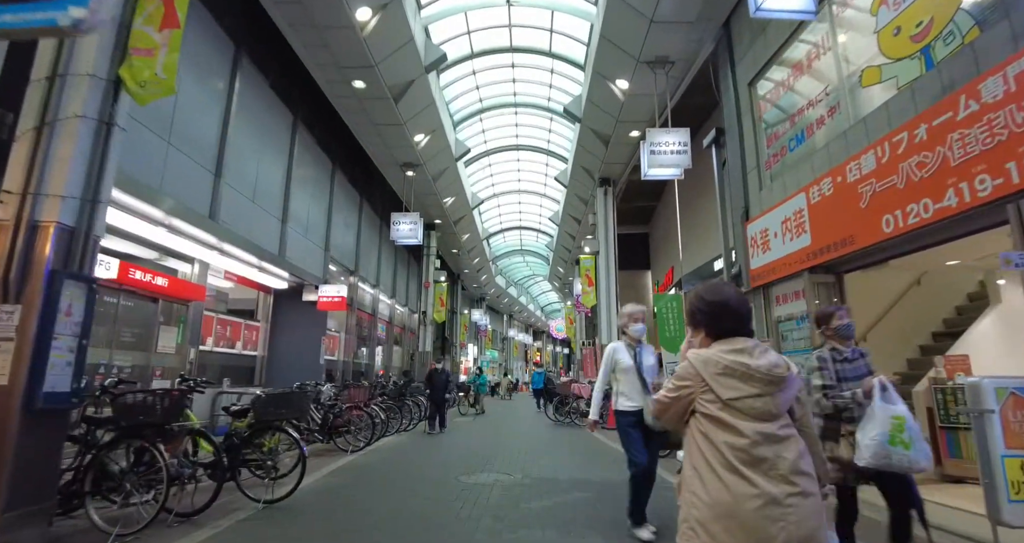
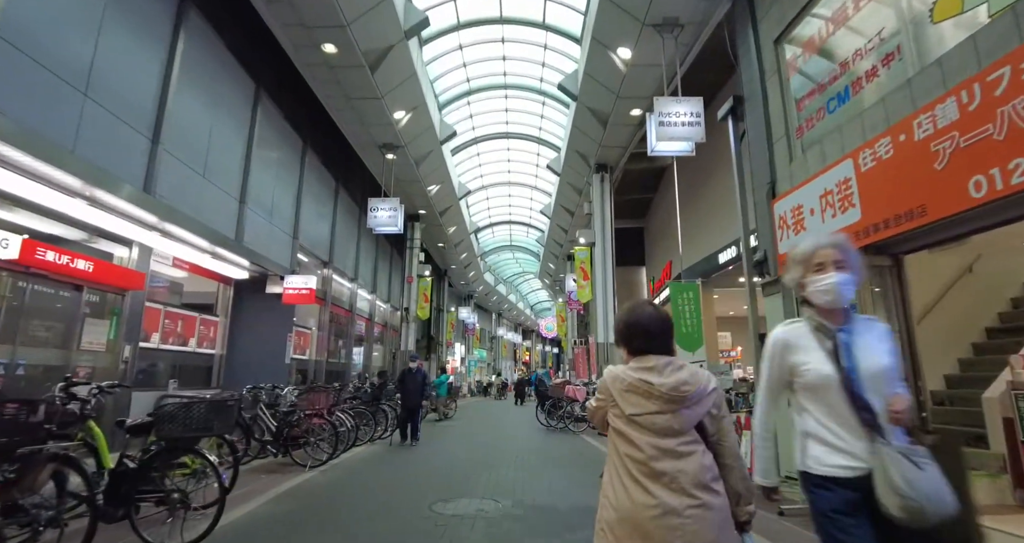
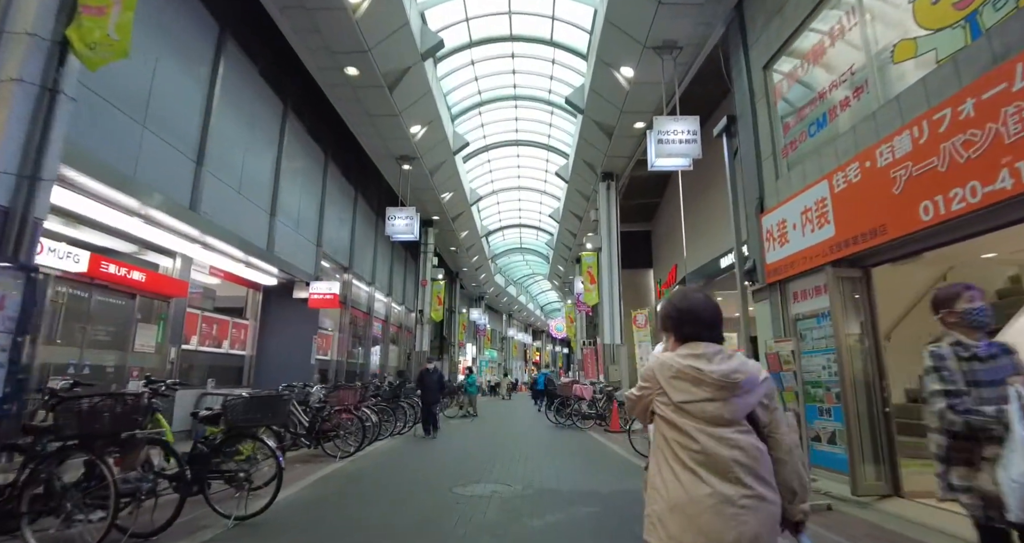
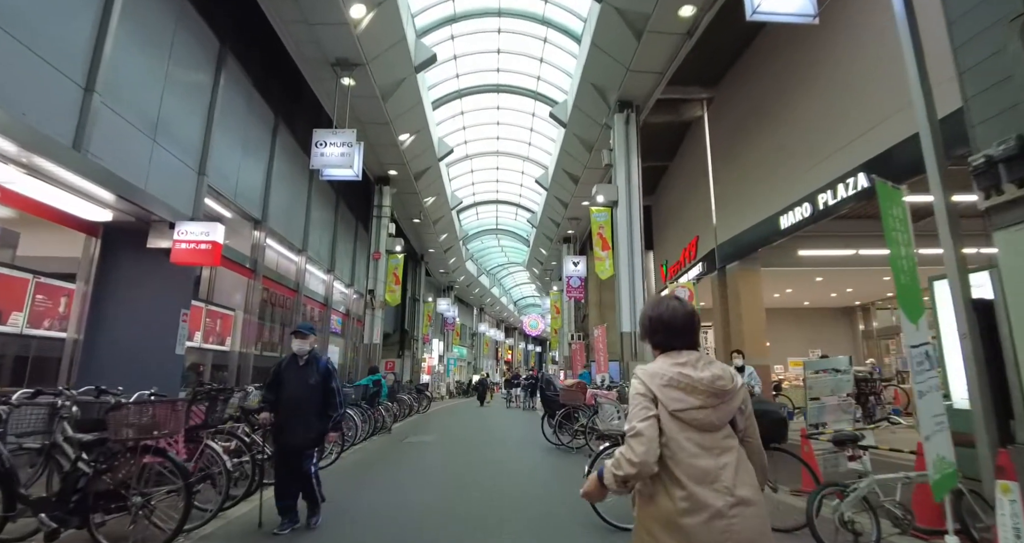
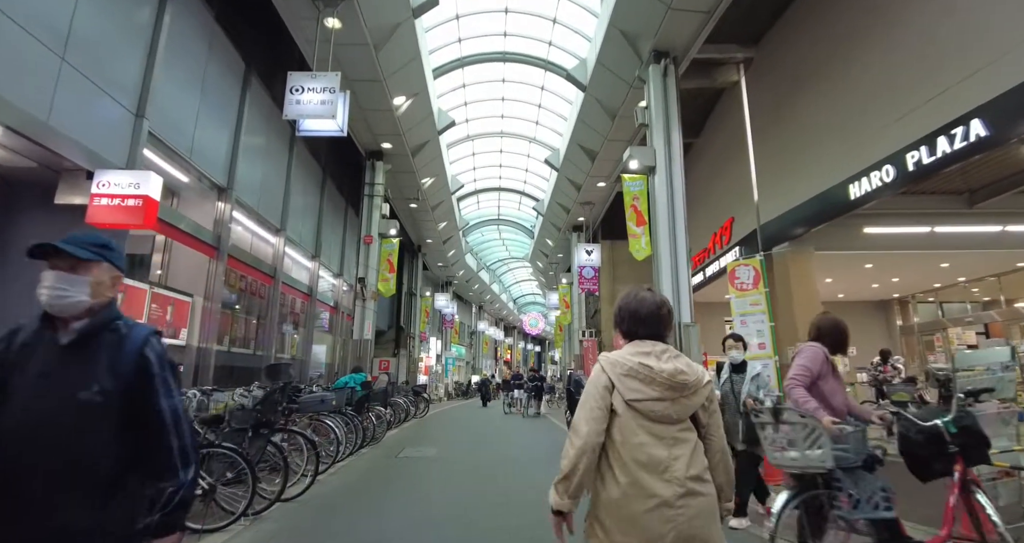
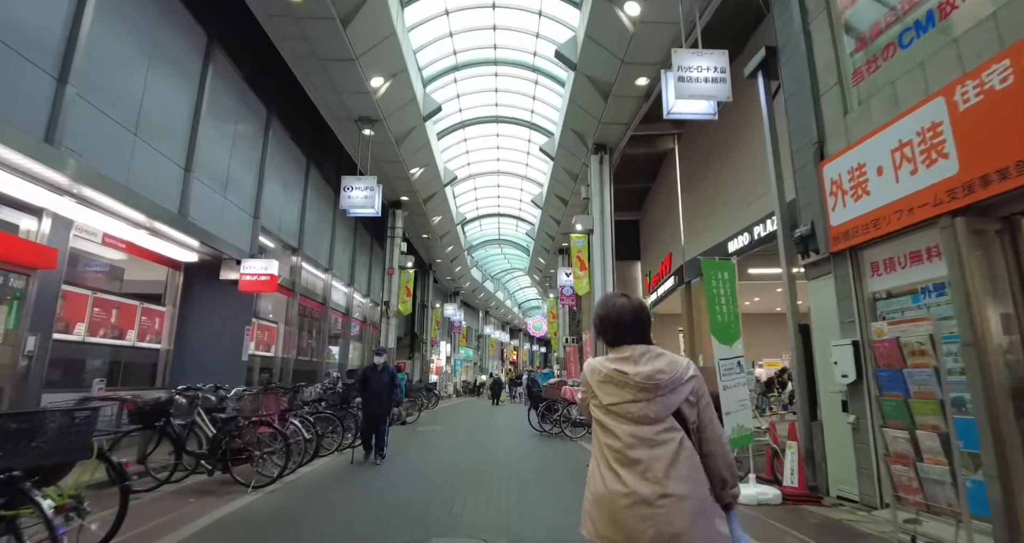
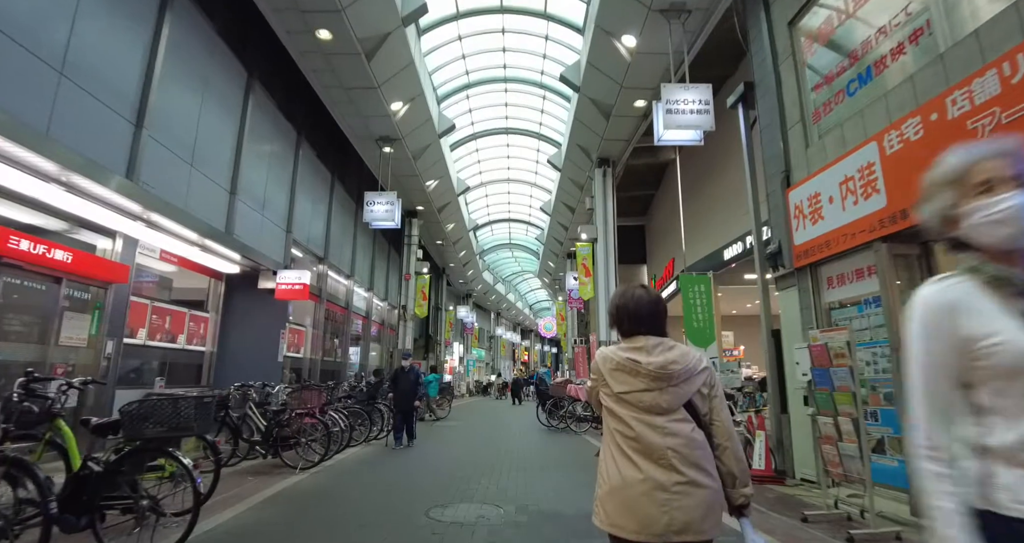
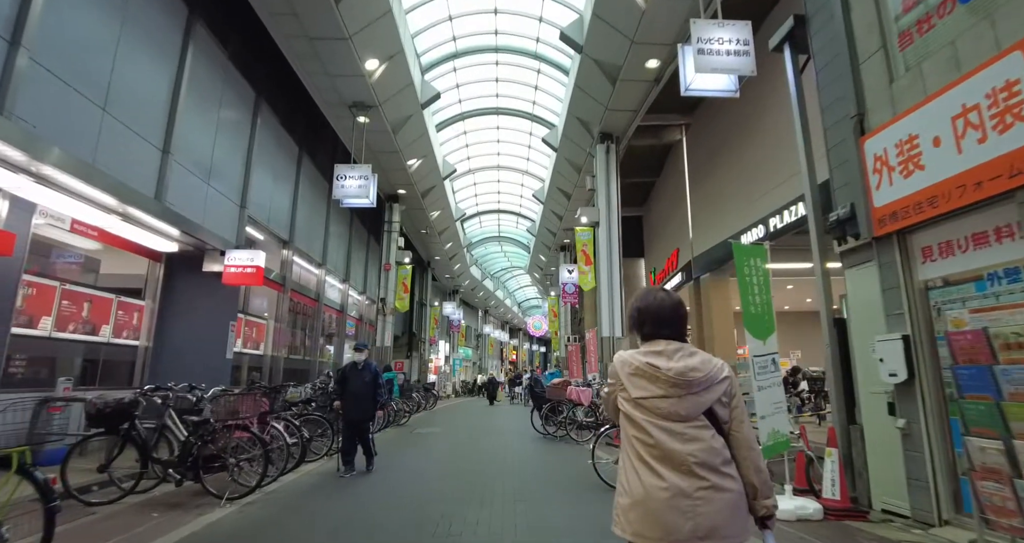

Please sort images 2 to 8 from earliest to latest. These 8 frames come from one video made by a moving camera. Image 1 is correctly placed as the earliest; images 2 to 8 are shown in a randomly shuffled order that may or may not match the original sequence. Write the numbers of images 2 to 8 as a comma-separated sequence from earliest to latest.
3, 2, 7, 6, 8, 4, 5
